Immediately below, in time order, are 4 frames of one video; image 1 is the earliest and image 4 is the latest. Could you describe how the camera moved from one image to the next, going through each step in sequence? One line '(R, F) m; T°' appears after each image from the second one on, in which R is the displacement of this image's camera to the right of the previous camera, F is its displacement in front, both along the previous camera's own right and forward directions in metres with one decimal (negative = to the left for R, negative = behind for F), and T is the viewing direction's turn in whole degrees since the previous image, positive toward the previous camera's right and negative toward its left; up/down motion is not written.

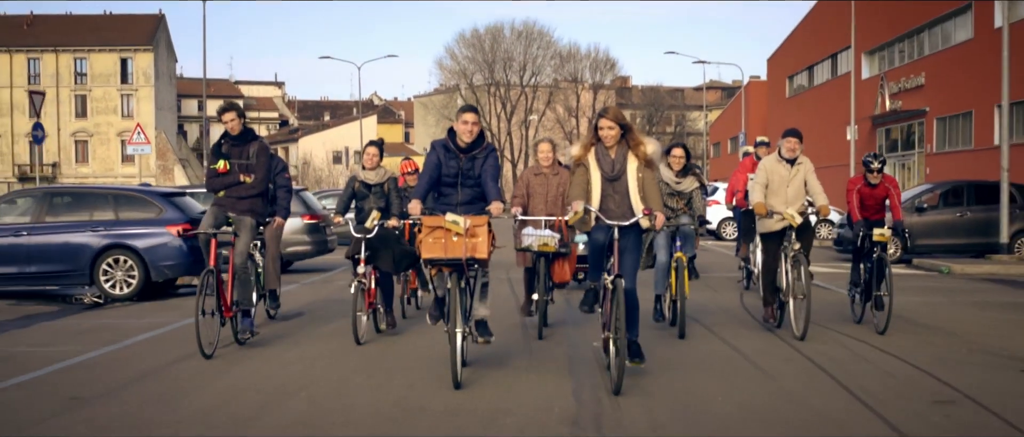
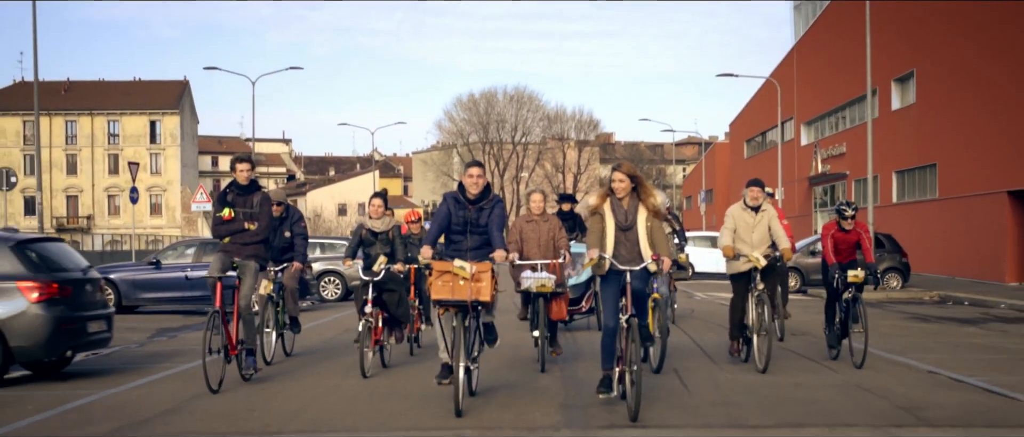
(0.0, -0.9) m; +1°
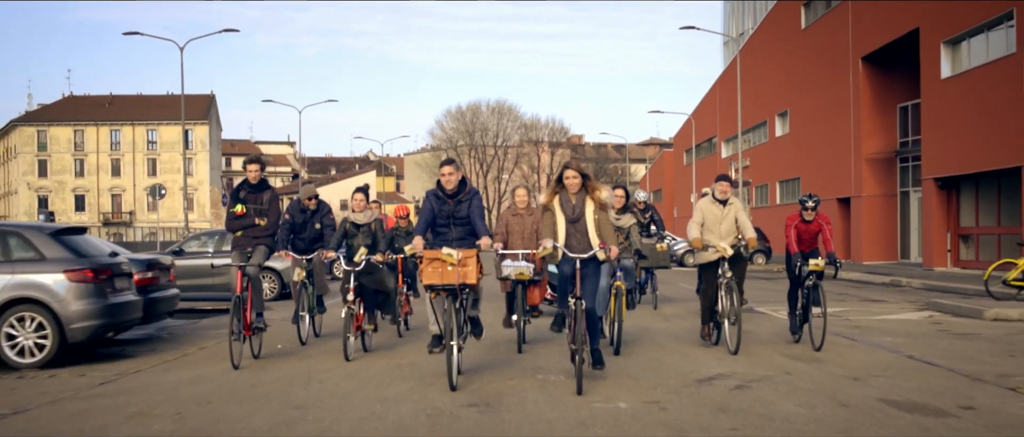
(-0.1, -1.7) m; +1°
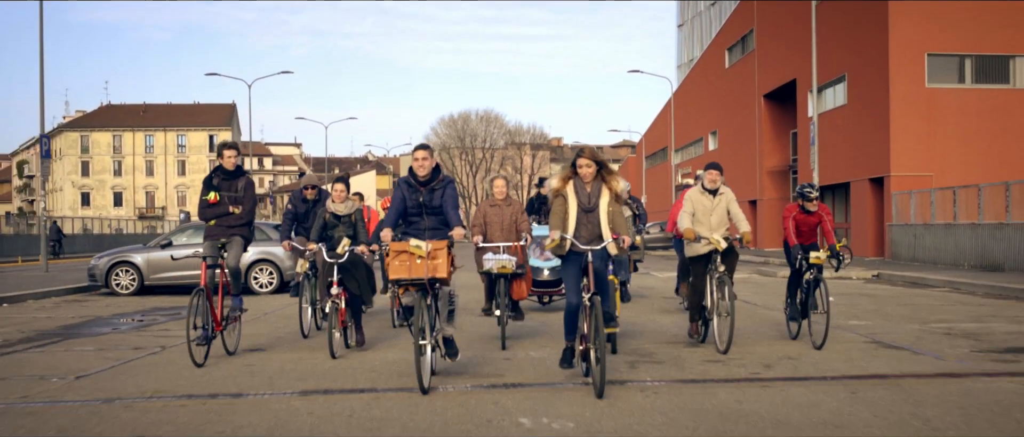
(0.0, -1.6) m; +1°
